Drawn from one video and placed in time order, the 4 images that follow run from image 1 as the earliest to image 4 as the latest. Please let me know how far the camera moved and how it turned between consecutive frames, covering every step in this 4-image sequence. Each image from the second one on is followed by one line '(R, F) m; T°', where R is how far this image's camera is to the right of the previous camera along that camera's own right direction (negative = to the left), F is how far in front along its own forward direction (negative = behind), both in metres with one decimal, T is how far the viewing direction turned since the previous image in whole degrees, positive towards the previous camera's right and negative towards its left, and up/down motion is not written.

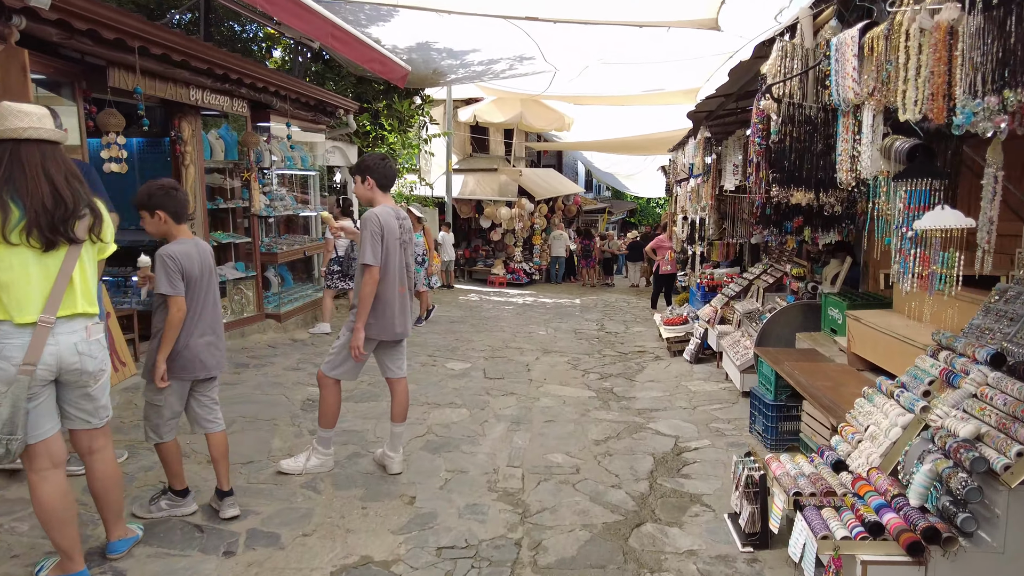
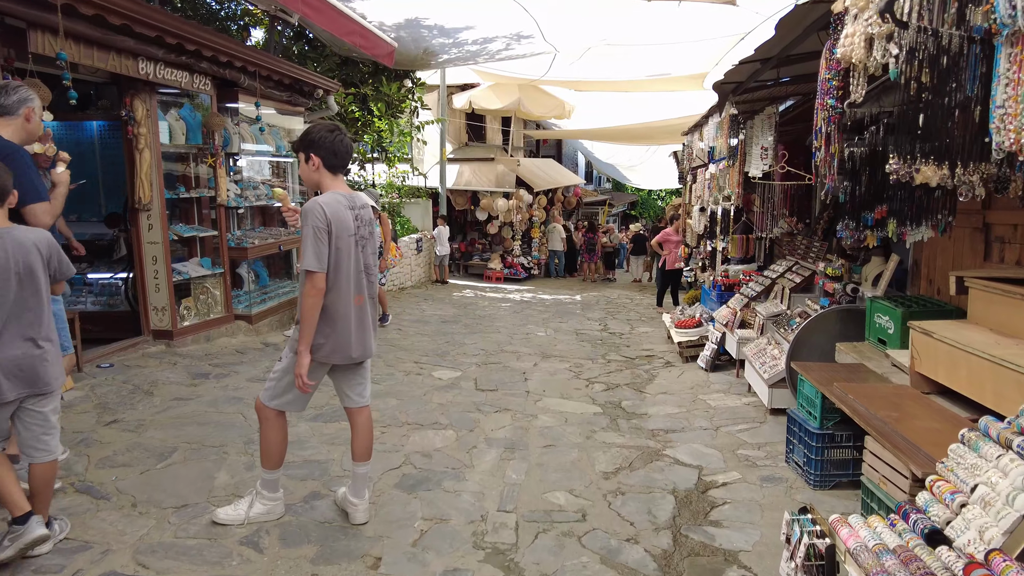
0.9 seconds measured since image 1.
(0.0, +0.8) m; 0°
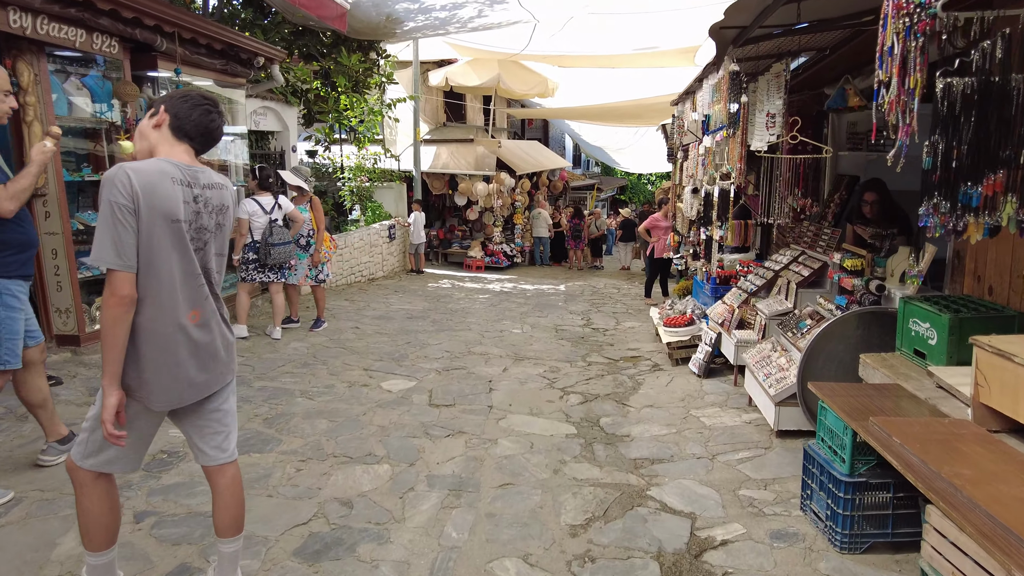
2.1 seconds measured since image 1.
(+0.3, +1.0) m; +1°
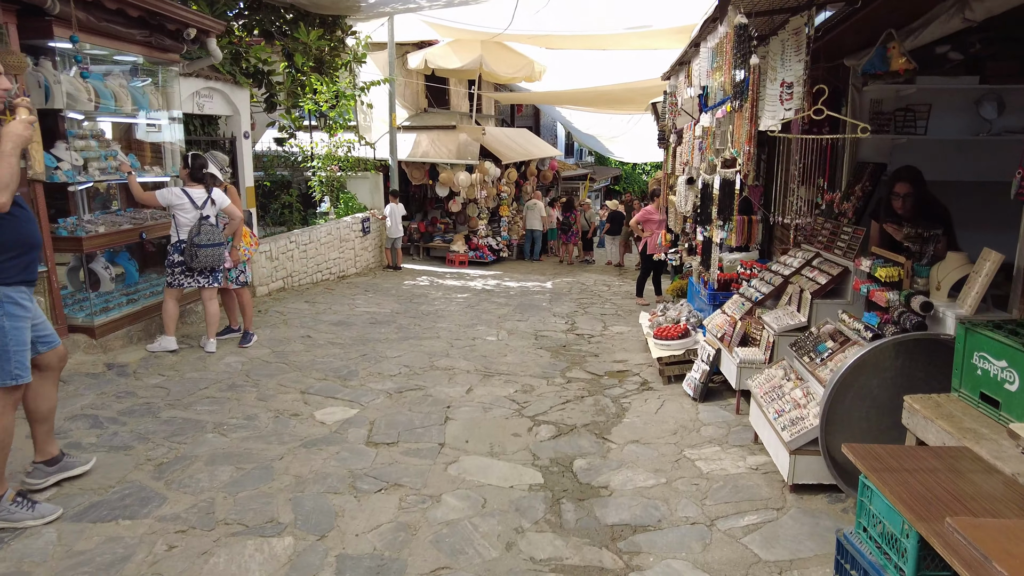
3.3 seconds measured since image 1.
(+0.3, +0.9) m; 0°
